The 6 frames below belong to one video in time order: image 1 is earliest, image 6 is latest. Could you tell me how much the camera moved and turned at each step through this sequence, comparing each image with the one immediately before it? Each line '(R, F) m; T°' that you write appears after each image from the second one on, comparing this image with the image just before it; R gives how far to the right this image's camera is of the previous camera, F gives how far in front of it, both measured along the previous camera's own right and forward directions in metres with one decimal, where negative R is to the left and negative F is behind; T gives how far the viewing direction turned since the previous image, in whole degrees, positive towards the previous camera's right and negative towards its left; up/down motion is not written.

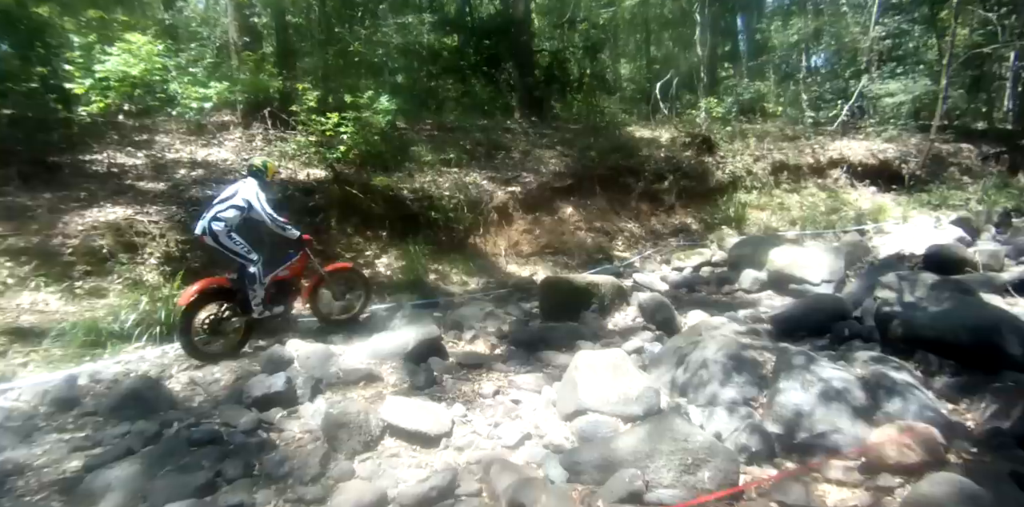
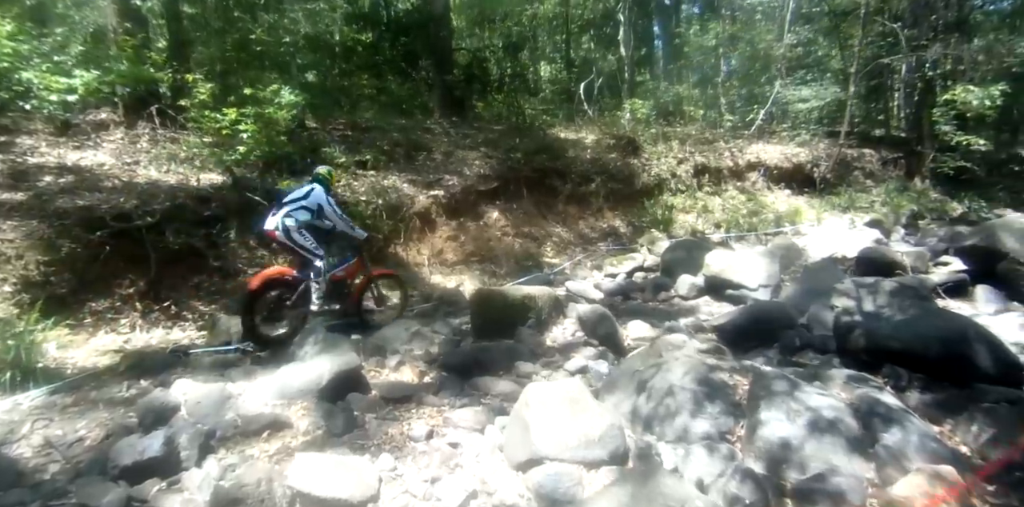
(-0.1, +0.6) m; +8°
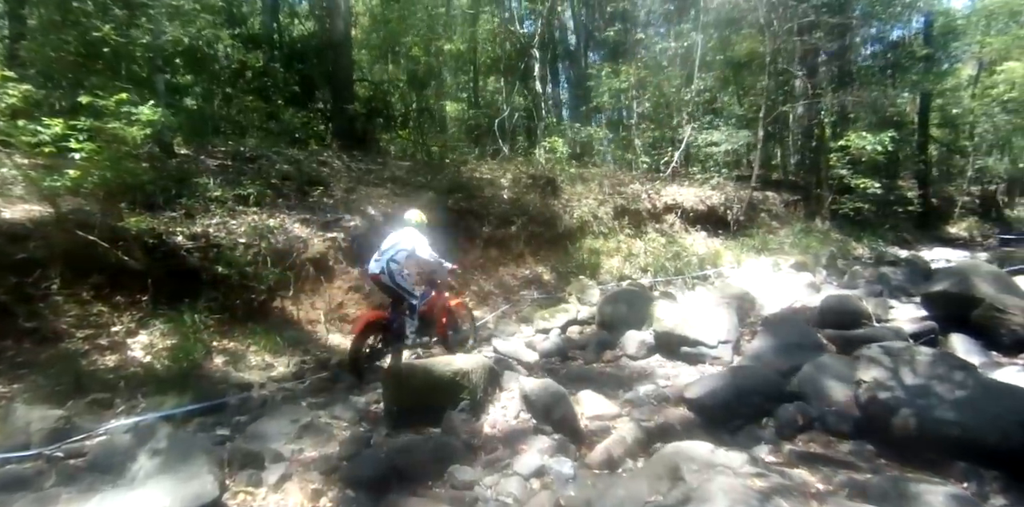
(-0.2, +1.3) m; +11°
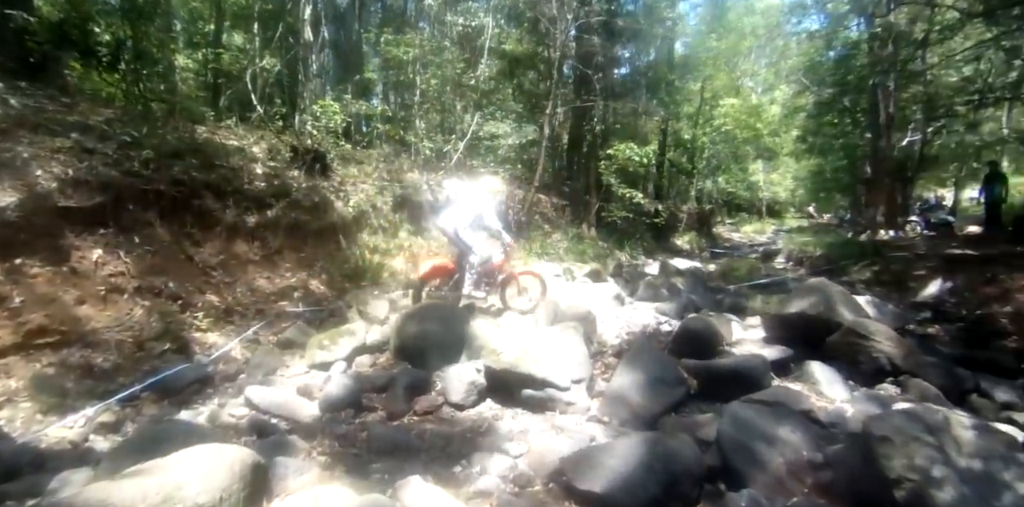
(-0.3, +2.0) m; +26°
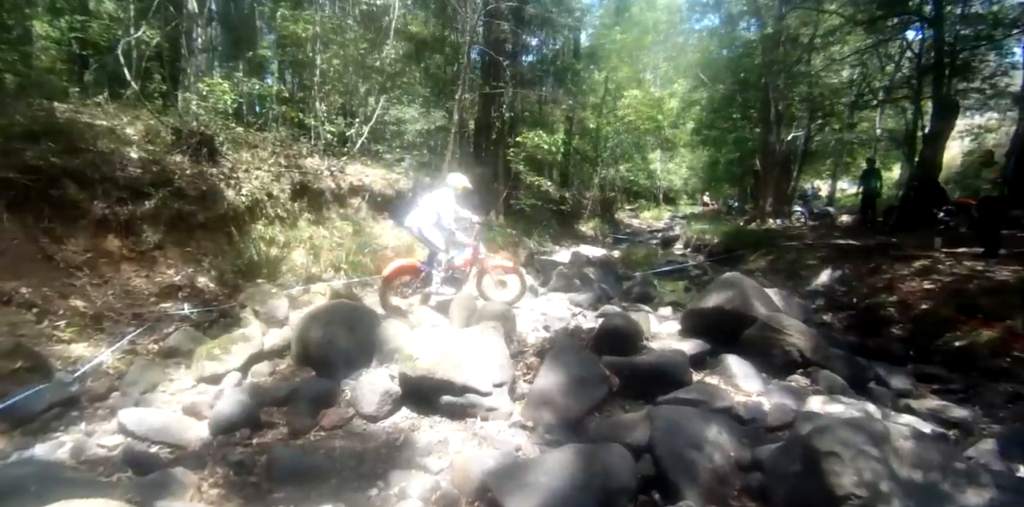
(-0.1, +0.3) m; +10°
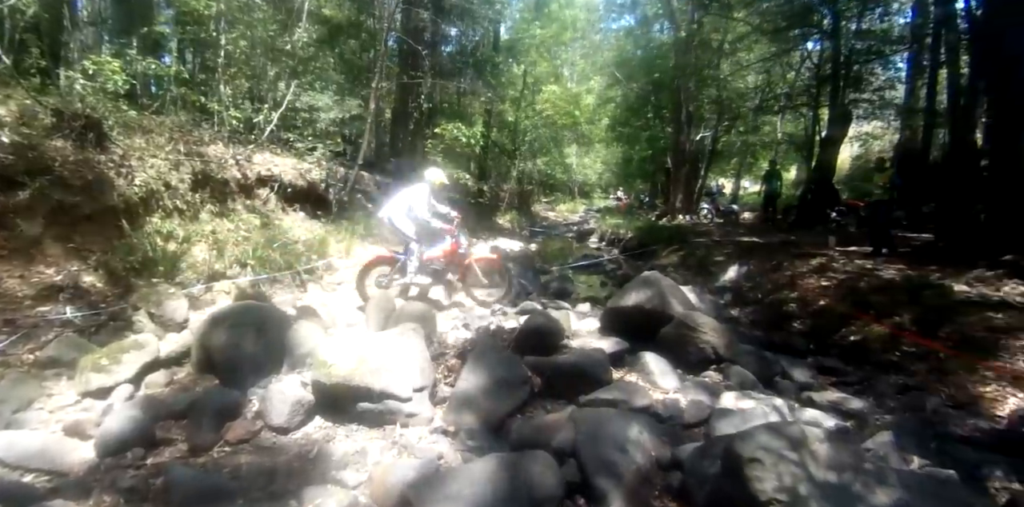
(0.0, +0.1) m; +8°
